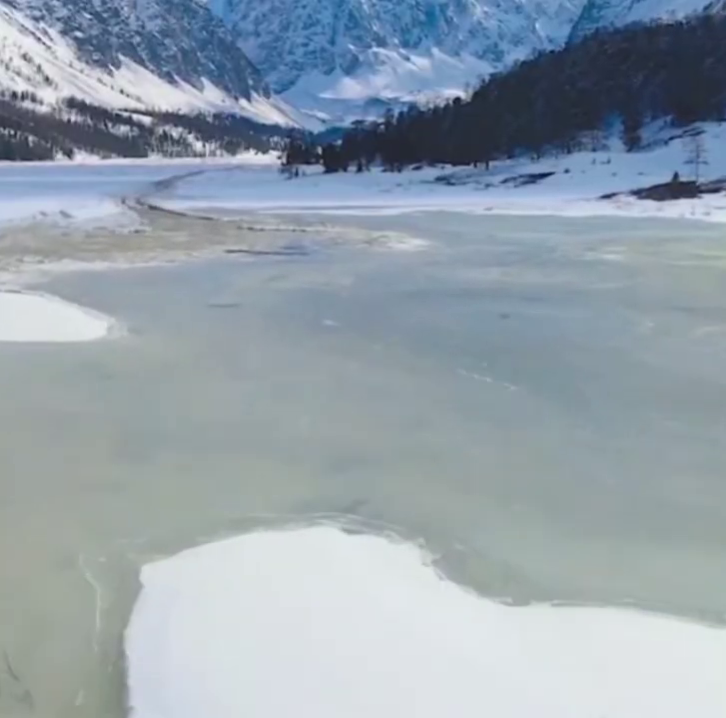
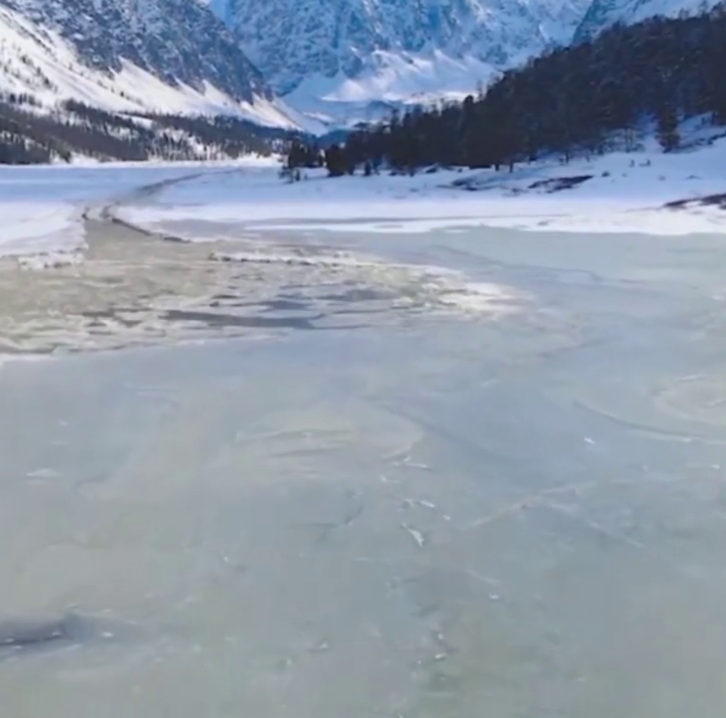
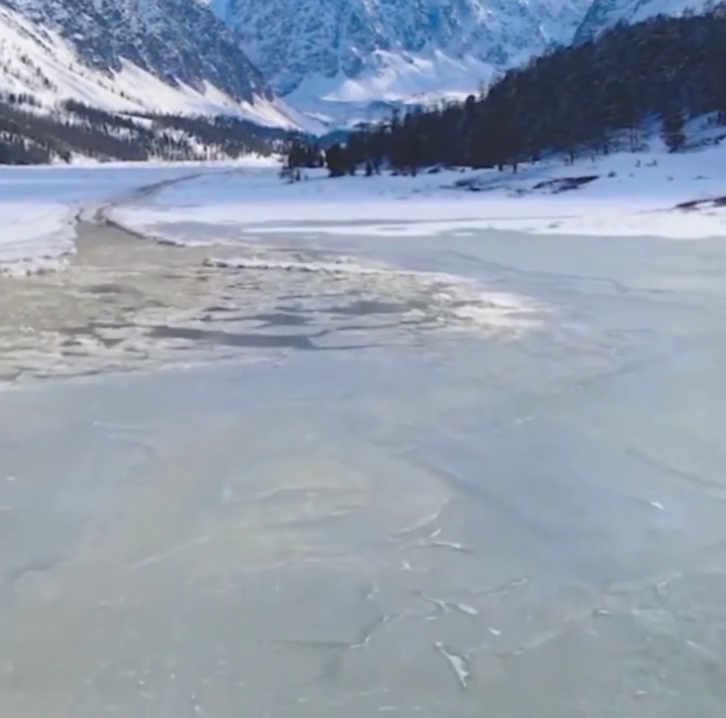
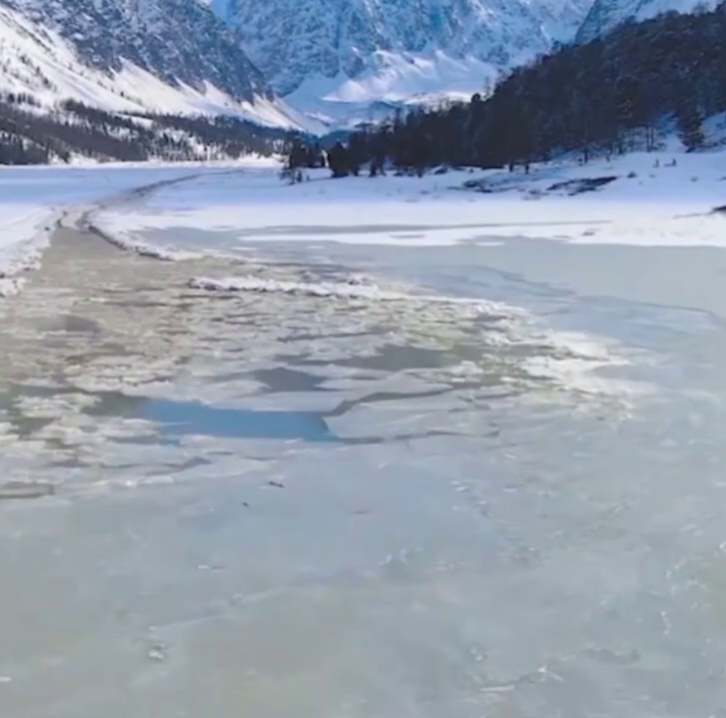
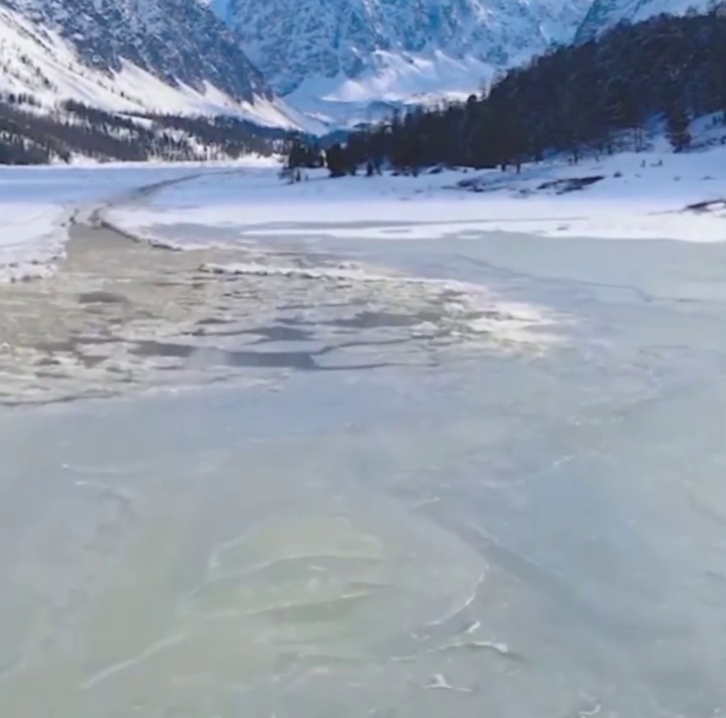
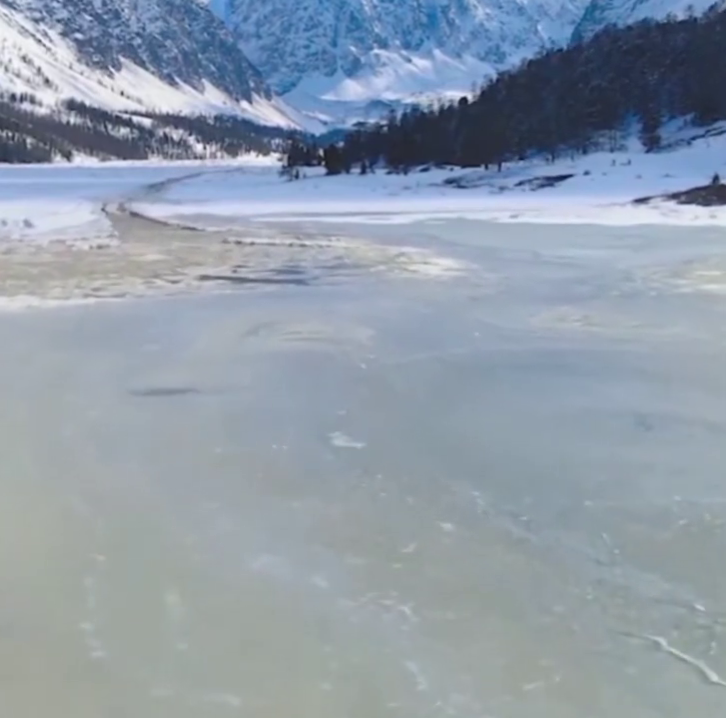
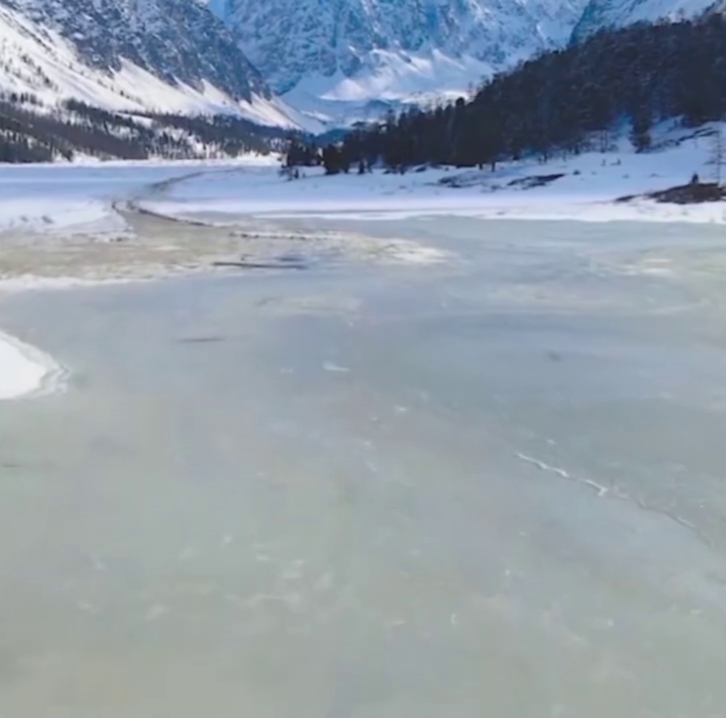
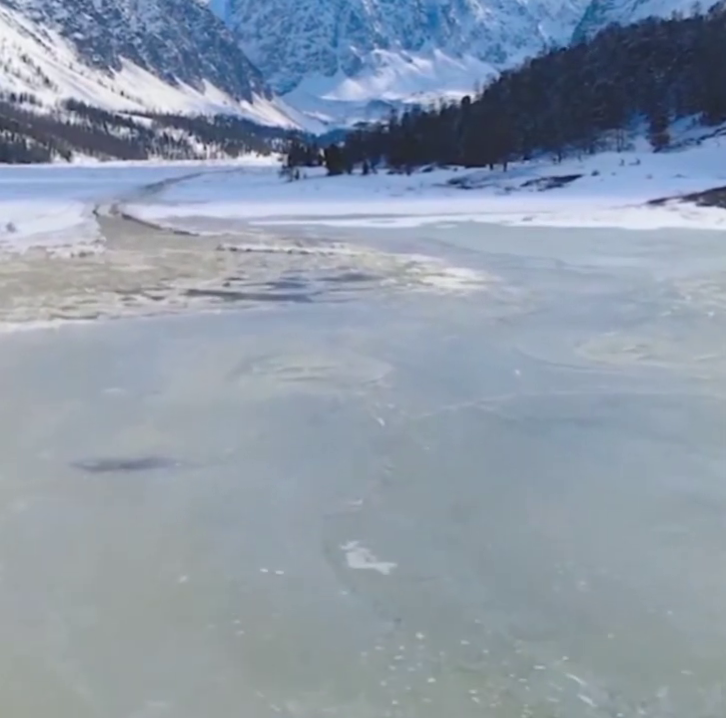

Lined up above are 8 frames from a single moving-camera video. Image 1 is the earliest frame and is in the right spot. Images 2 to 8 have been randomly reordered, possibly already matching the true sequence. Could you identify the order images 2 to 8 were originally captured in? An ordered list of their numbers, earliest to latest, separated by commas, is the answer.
7, 6, 8, 2, 3, 5, 4
